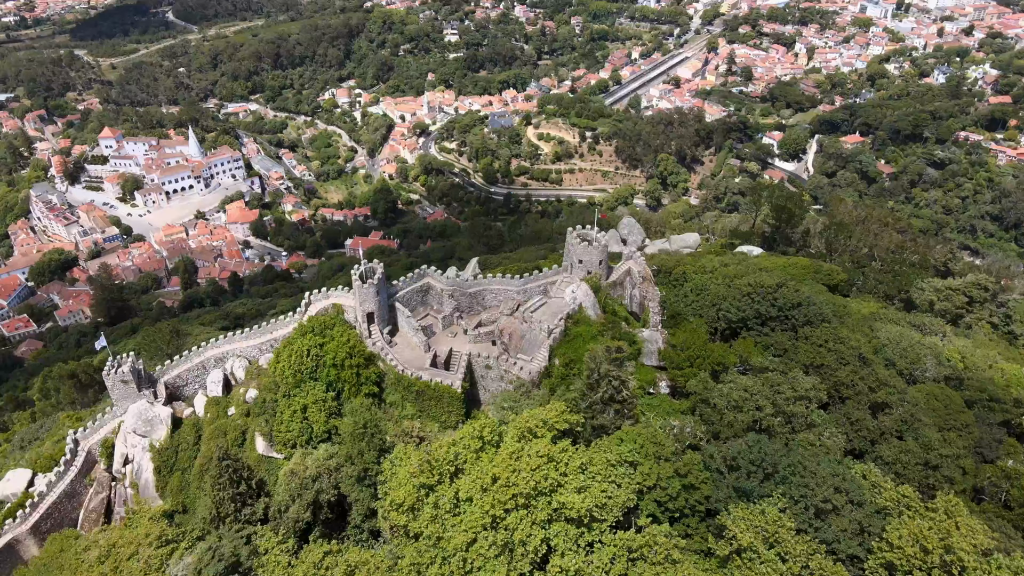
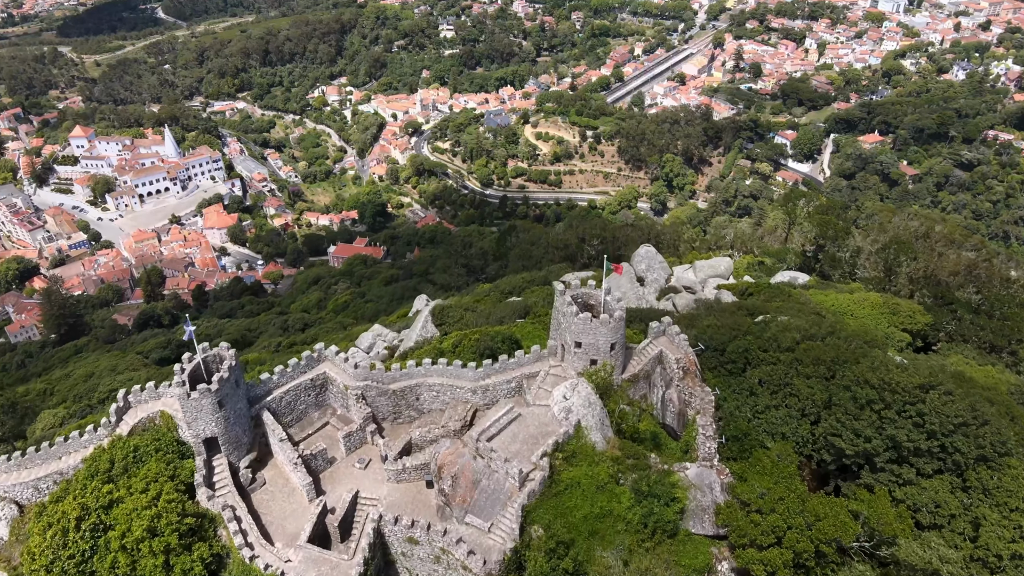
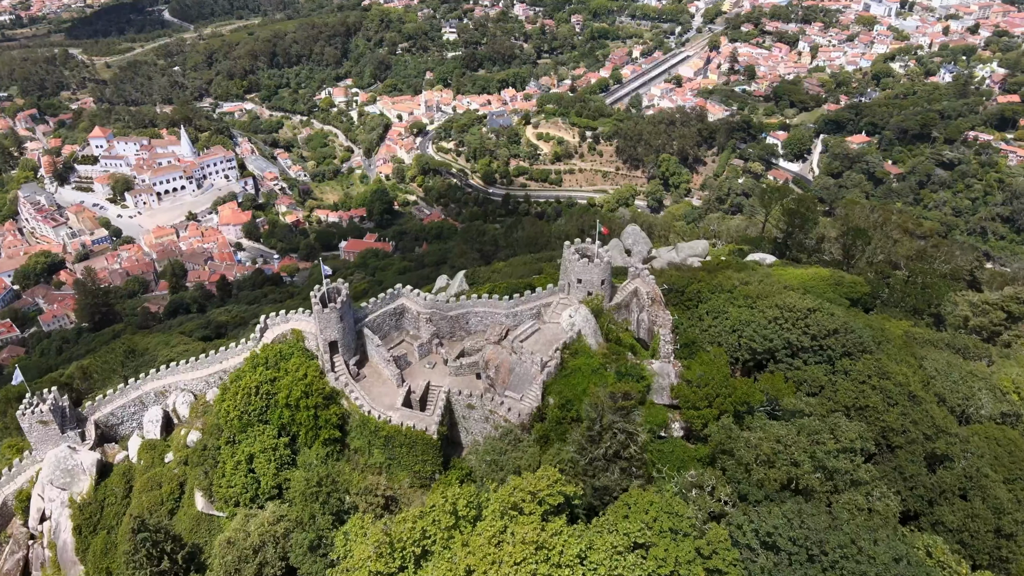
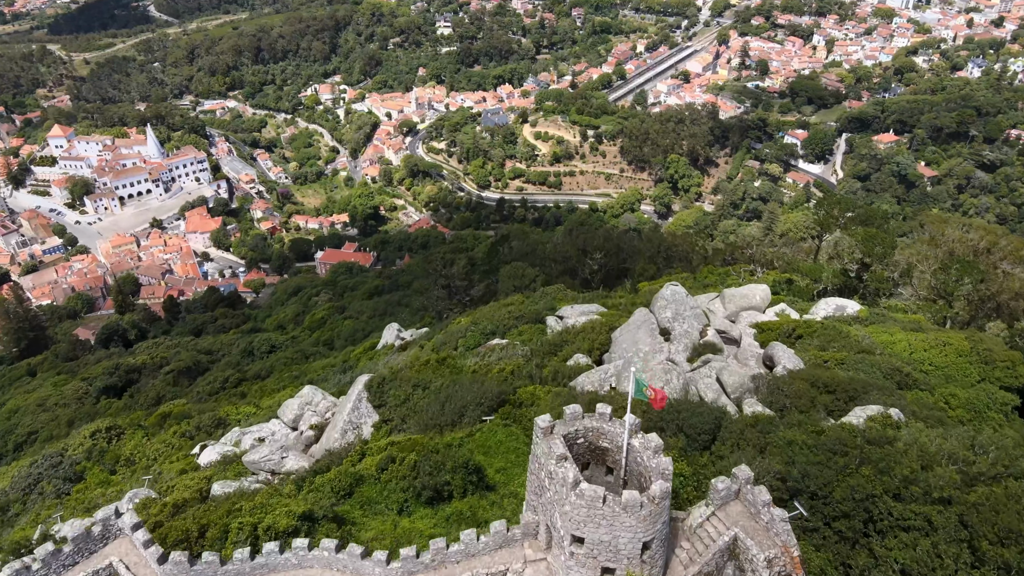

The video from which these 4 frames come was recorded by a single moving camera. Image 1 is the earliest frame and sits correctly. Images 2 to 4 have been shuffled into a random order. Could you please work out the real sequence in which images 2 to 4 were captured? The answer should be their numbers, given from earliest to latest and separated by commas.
3, 2, 4
